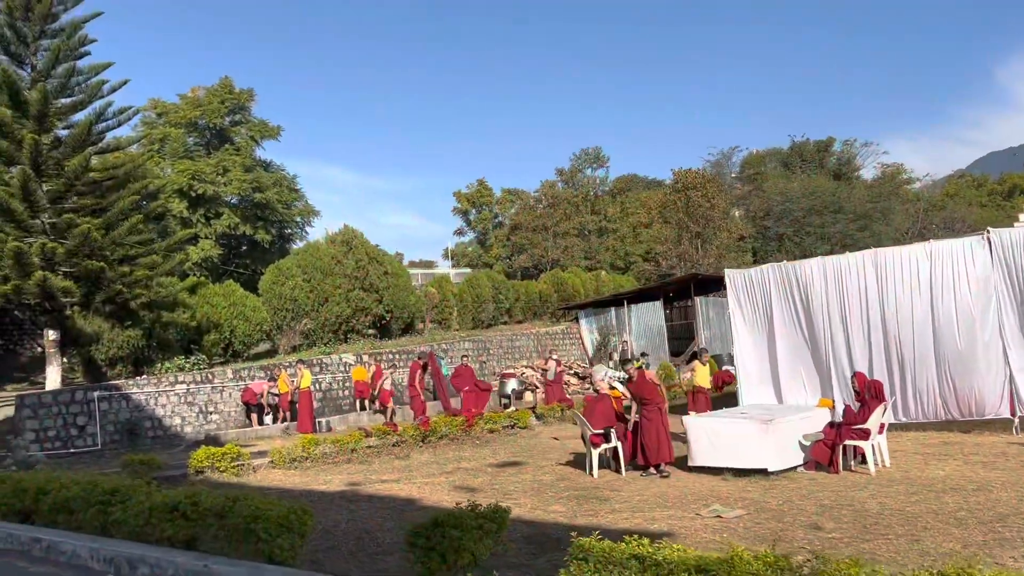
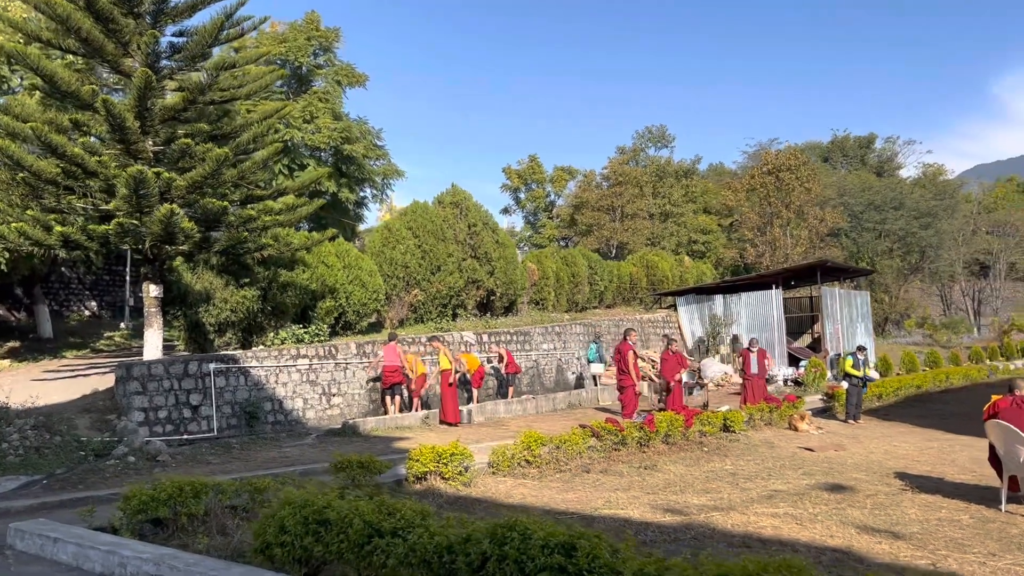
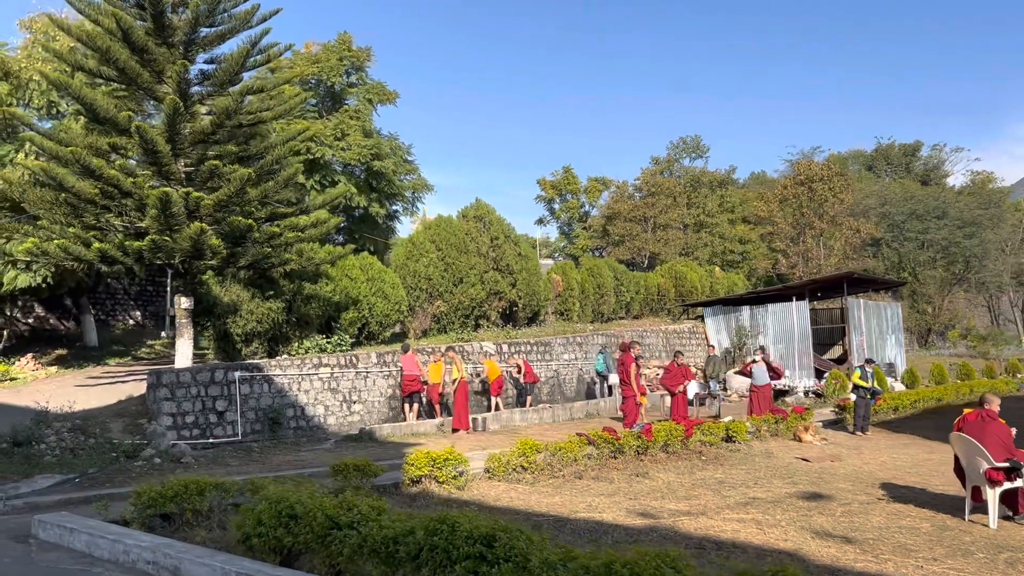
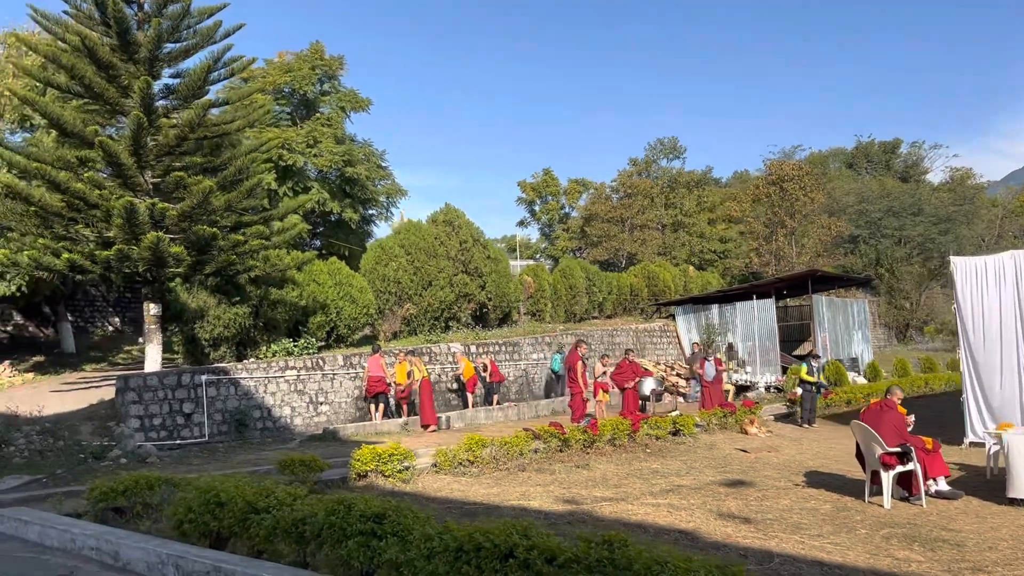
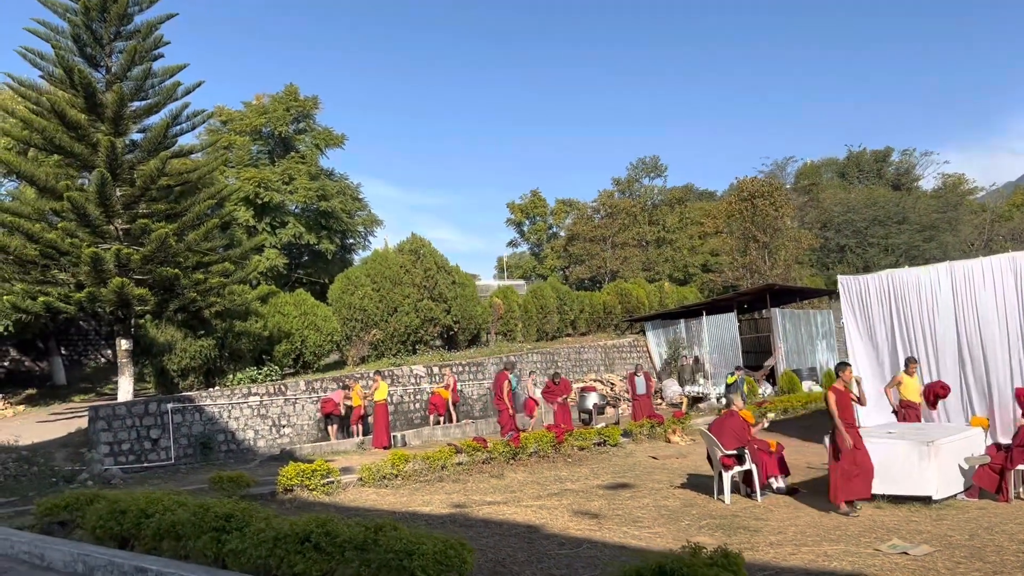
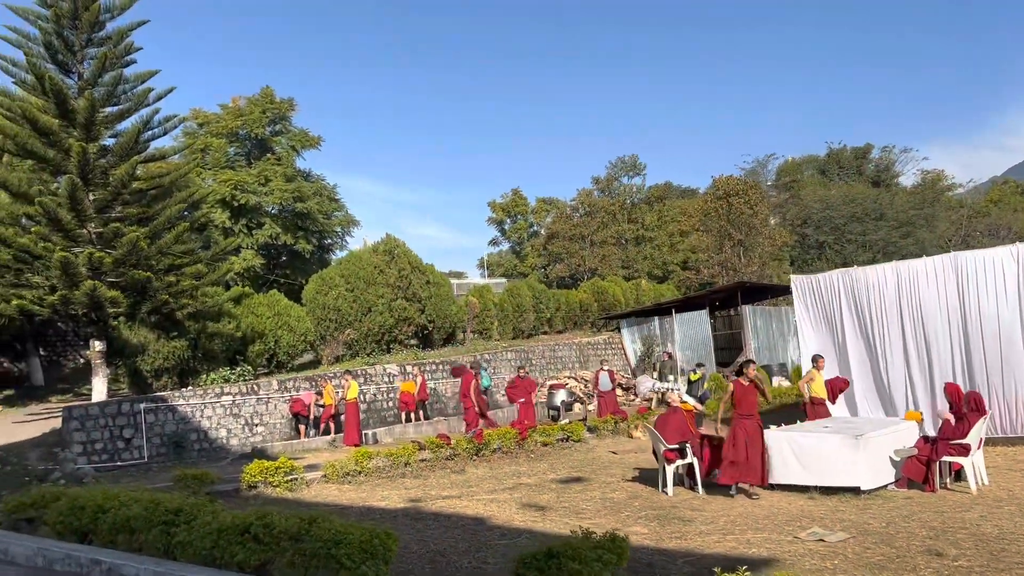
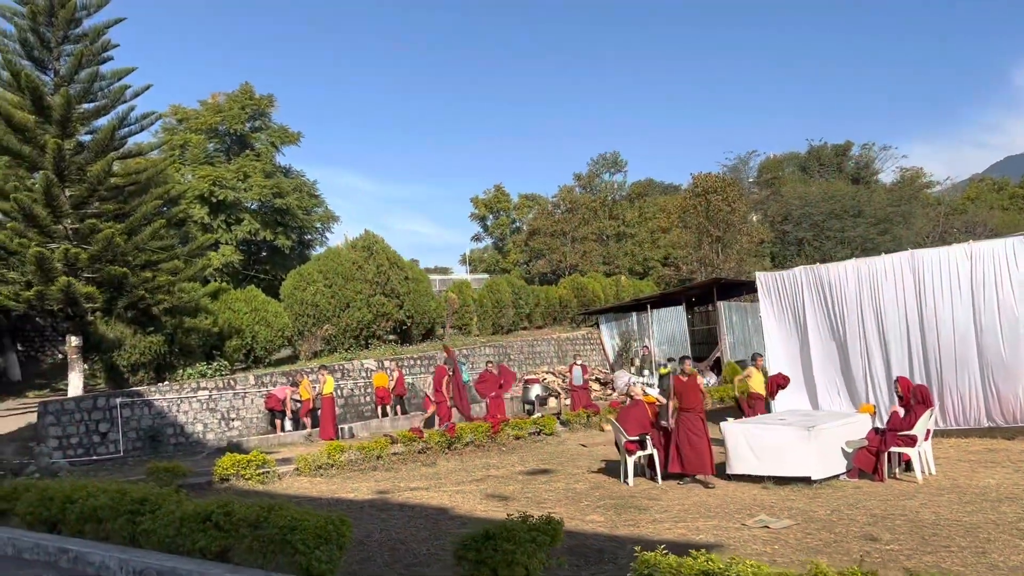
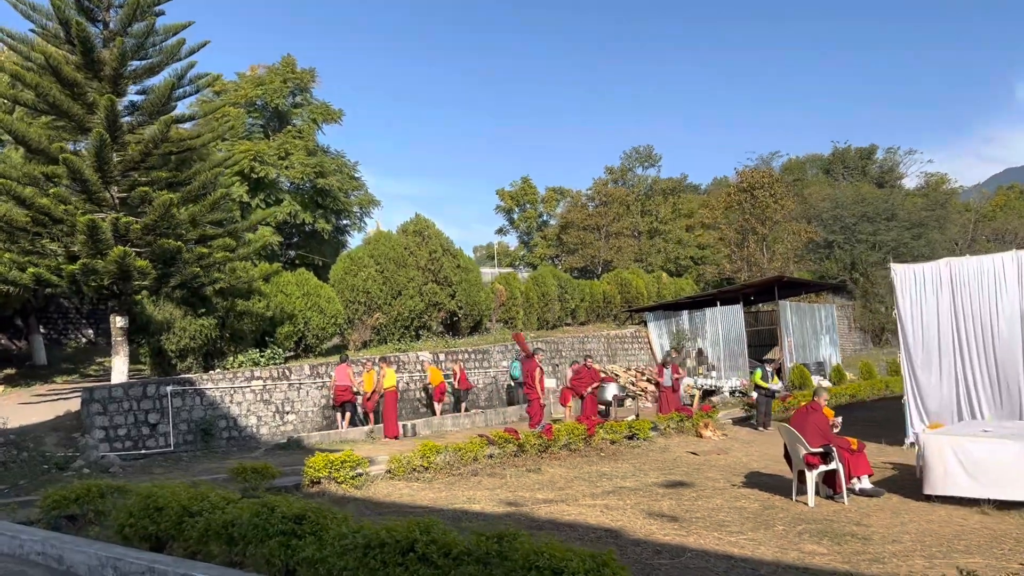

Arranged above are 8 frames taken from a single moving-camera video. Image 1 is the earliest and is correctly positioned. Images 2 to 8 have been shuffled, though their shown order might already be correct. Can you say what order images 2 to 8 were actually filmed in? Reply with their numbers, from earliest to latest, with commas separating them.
7, 6, 5, 8, 4, 3, 2
